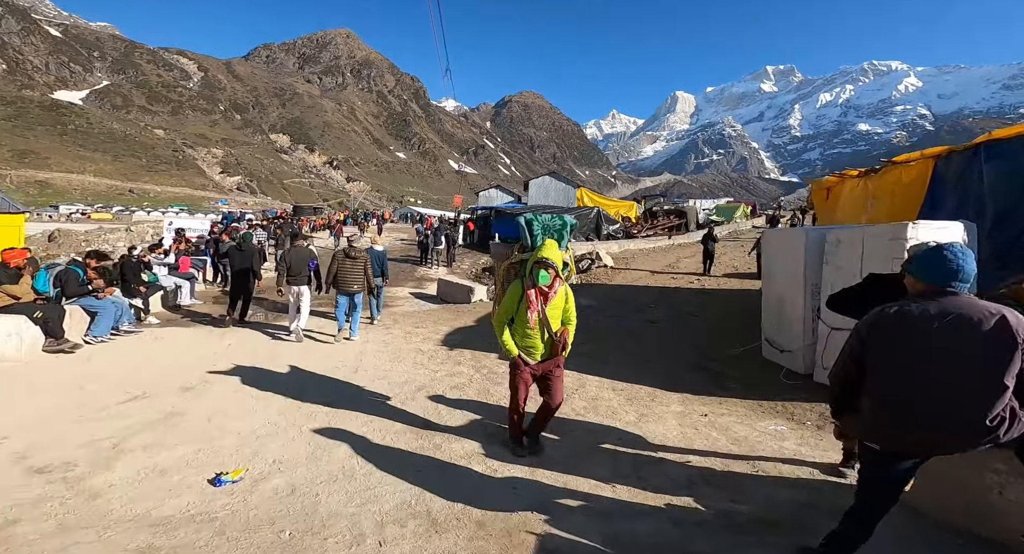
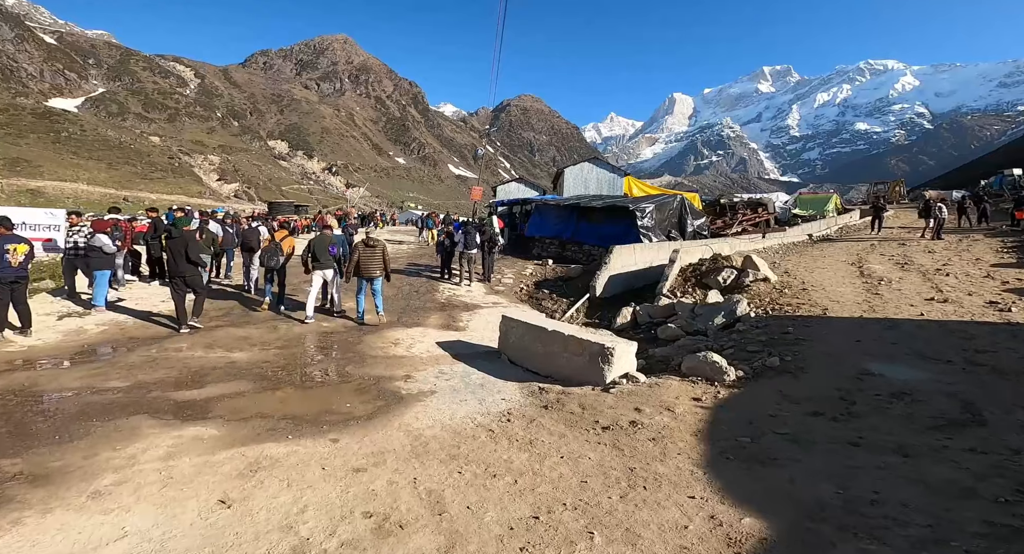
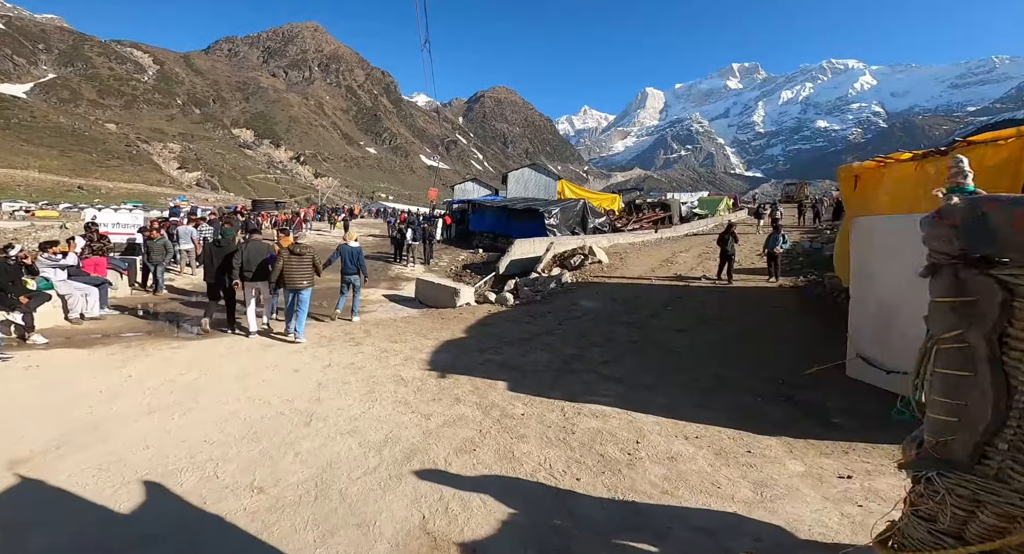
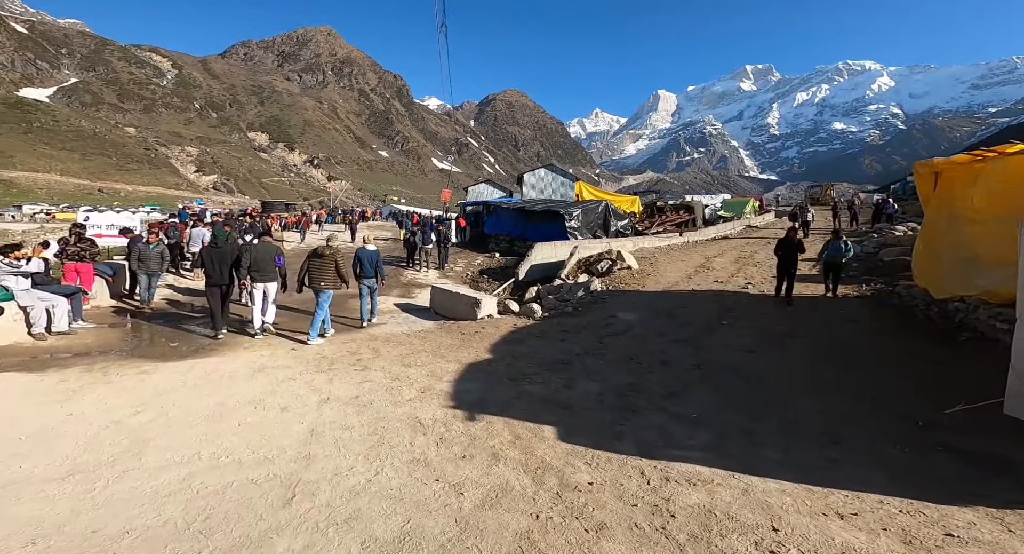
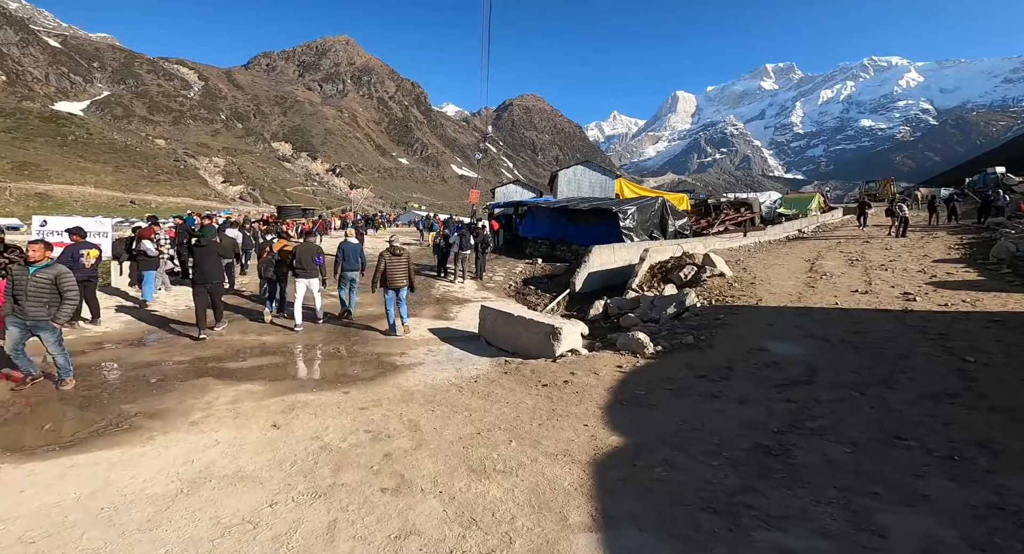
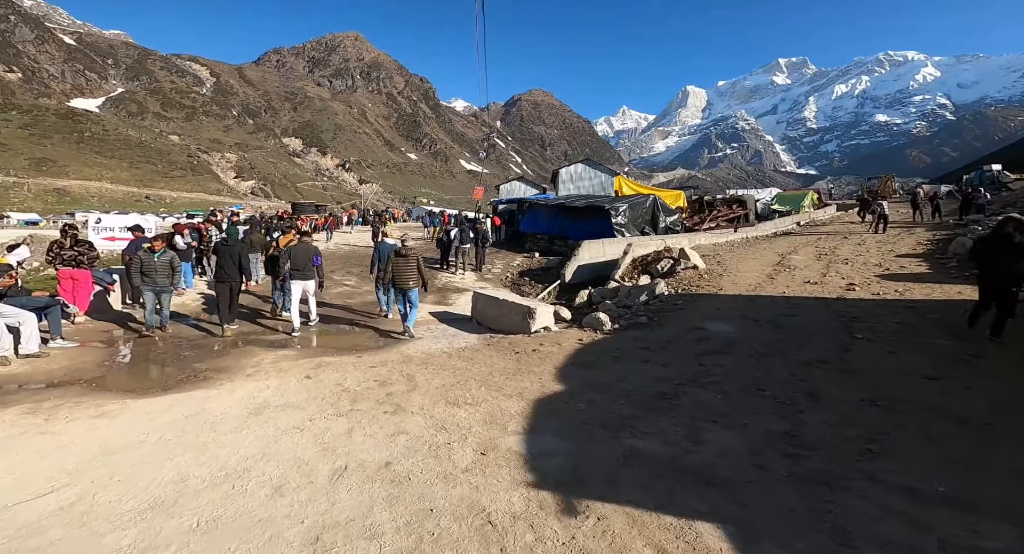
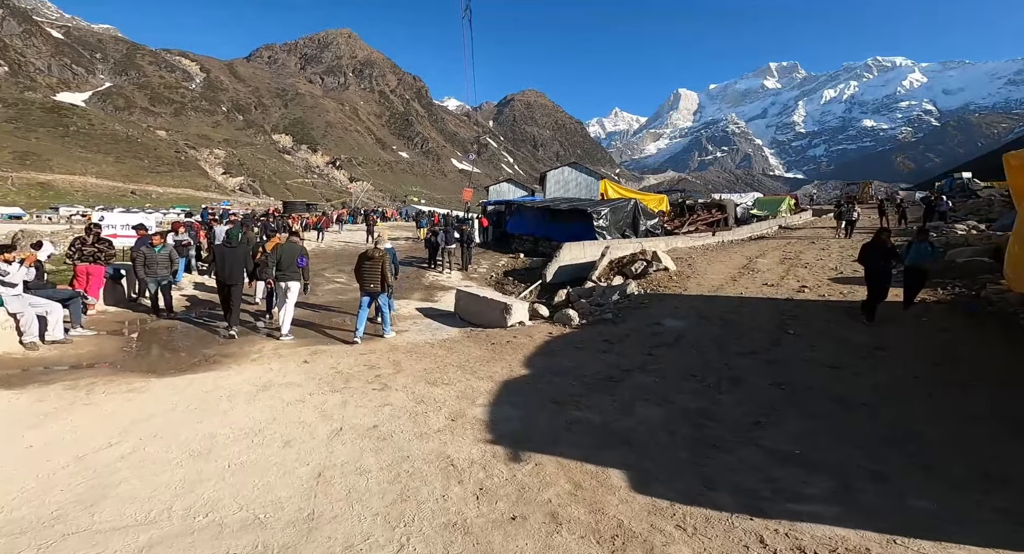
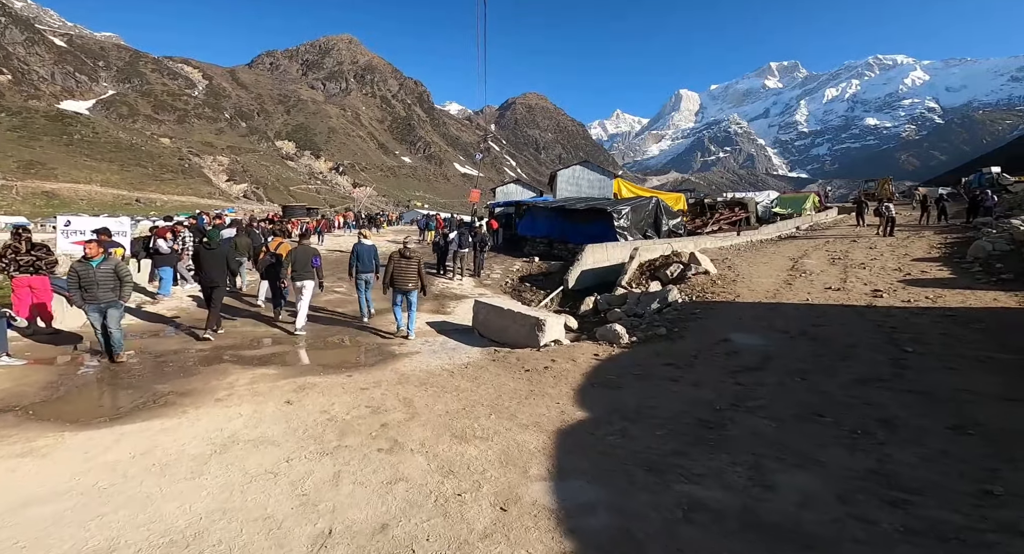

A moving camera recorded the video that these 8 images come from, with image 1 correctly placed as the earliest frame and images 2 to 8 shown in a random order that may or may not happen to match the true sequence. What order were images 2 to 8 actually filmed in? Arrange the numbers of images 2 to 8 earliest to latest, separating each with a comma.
3, 4, 7, 6, 8, 5, 2
